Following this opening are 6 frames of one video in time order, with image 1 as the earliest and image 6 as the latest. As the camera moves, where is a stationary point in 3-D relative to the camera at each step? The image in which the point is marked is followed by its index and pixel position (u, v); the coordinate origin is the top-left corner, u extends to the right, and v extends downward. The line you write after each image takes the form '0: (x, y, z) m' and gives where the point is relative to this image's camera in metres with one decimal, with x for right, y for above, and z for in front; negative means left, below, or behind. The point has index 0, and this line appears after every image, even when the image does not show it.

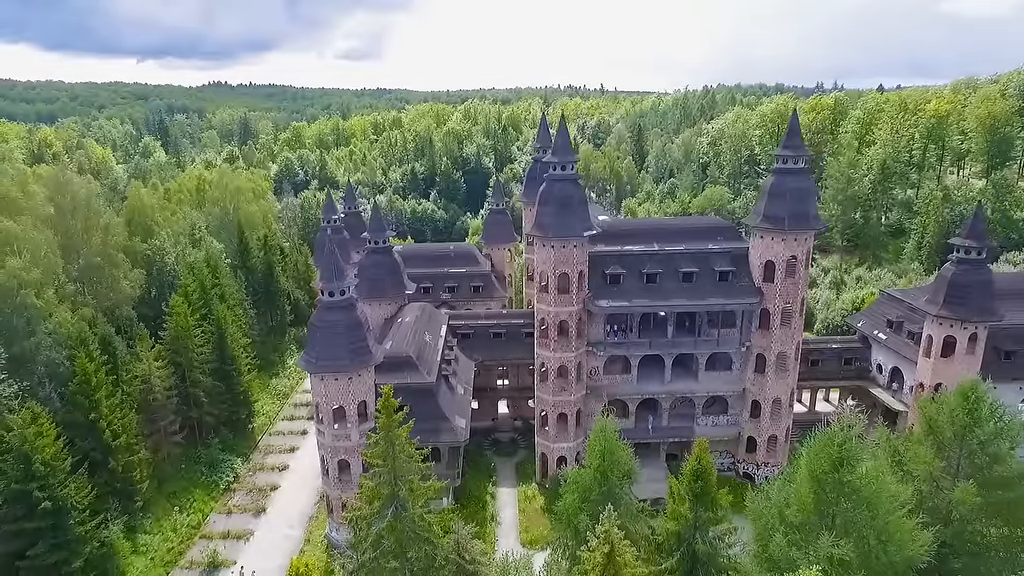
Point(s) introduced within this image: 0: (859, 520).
0: (+10.8, -7.3, +19.1) m
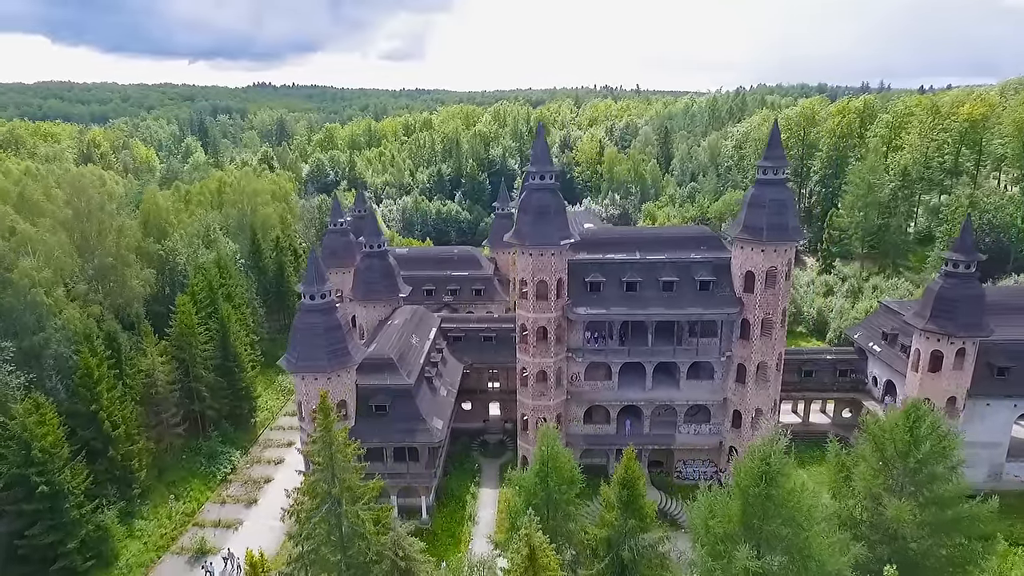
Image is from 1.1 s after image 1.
0: (+8.5, -7.8, +19.4) m
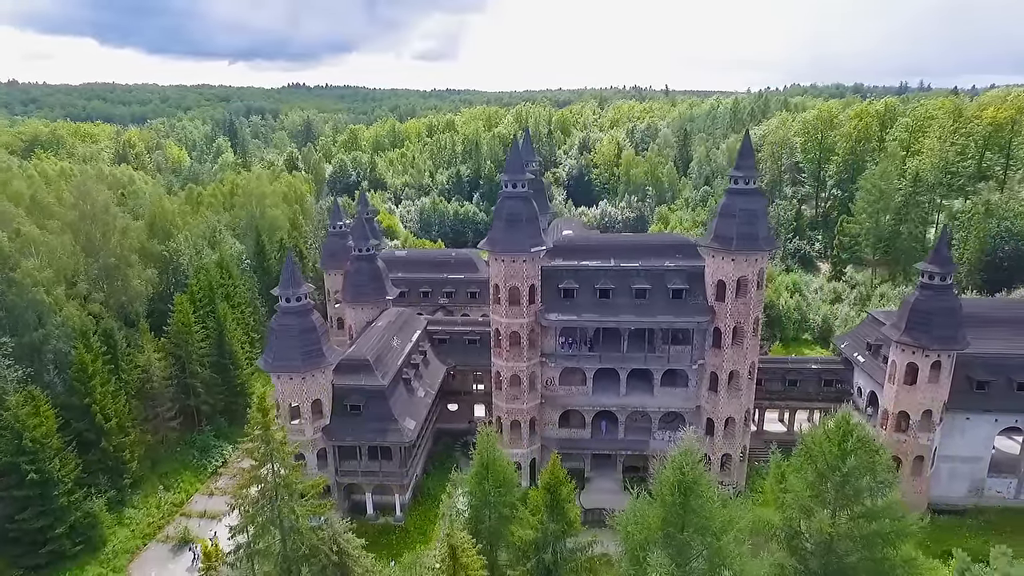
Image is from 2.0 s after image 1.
0: (+6.0, -8.2, +19.8) m
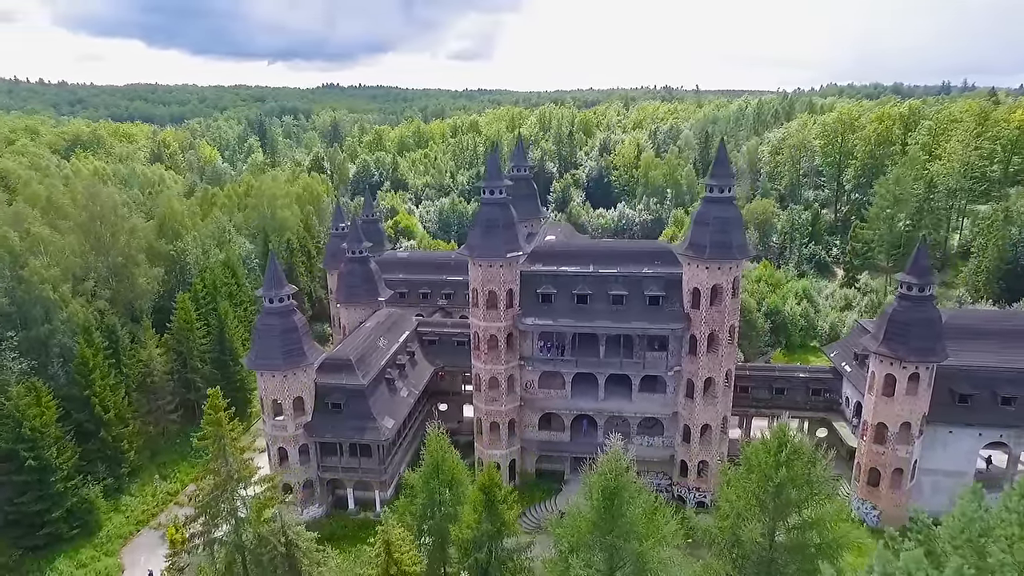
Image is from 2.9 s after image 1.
0: (+3.7, -8.6, +20.3) m
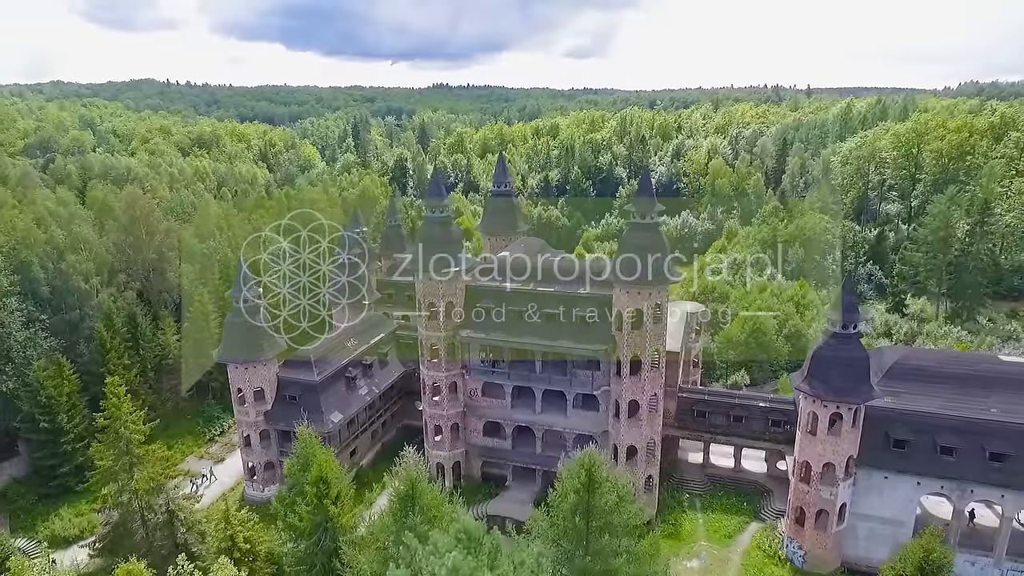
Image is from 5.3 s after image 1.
0: (-3.6, -9.6, +22.5) m
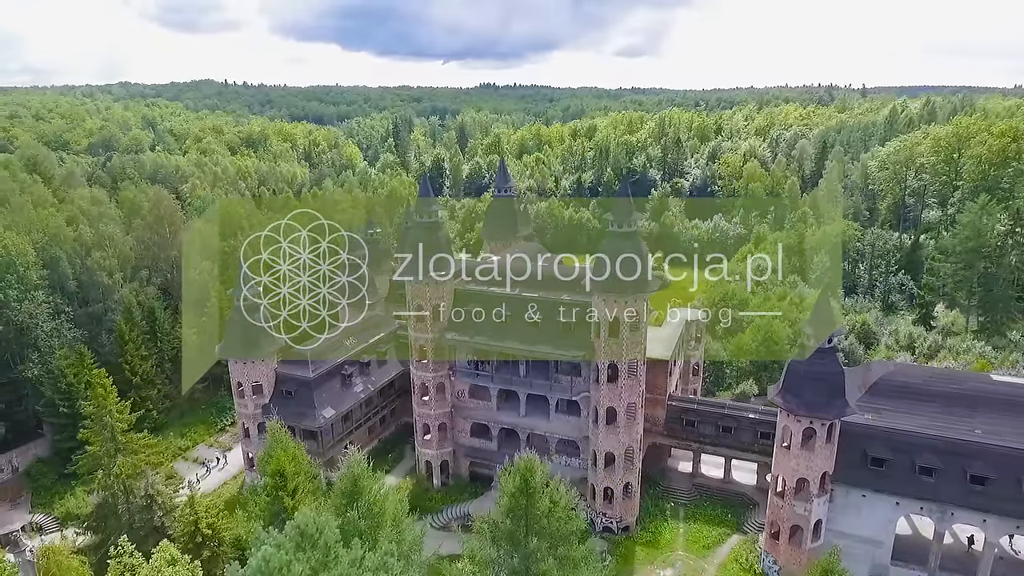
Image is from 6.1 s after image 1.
0: (-6.0, -9.9, +23.6) m
